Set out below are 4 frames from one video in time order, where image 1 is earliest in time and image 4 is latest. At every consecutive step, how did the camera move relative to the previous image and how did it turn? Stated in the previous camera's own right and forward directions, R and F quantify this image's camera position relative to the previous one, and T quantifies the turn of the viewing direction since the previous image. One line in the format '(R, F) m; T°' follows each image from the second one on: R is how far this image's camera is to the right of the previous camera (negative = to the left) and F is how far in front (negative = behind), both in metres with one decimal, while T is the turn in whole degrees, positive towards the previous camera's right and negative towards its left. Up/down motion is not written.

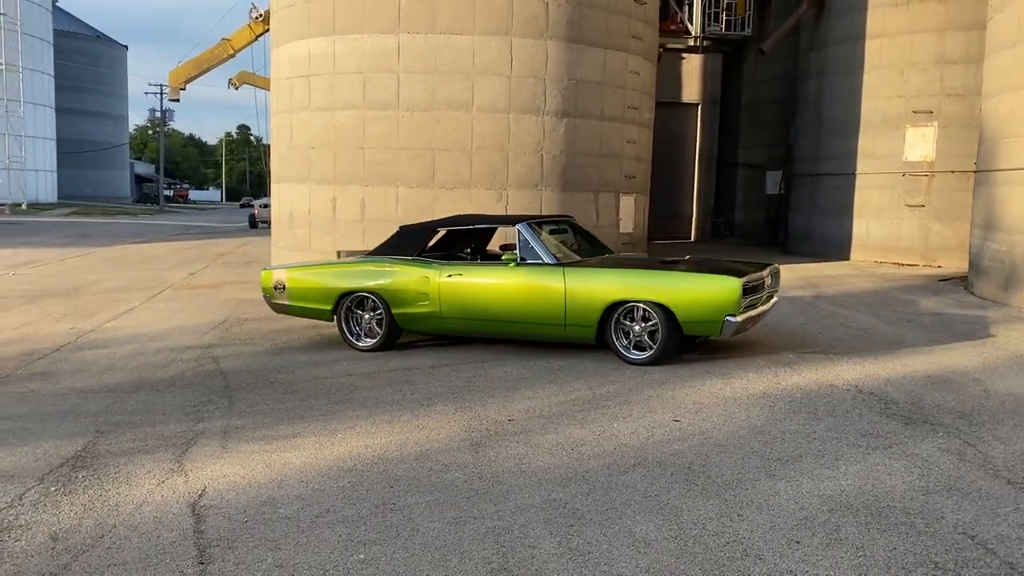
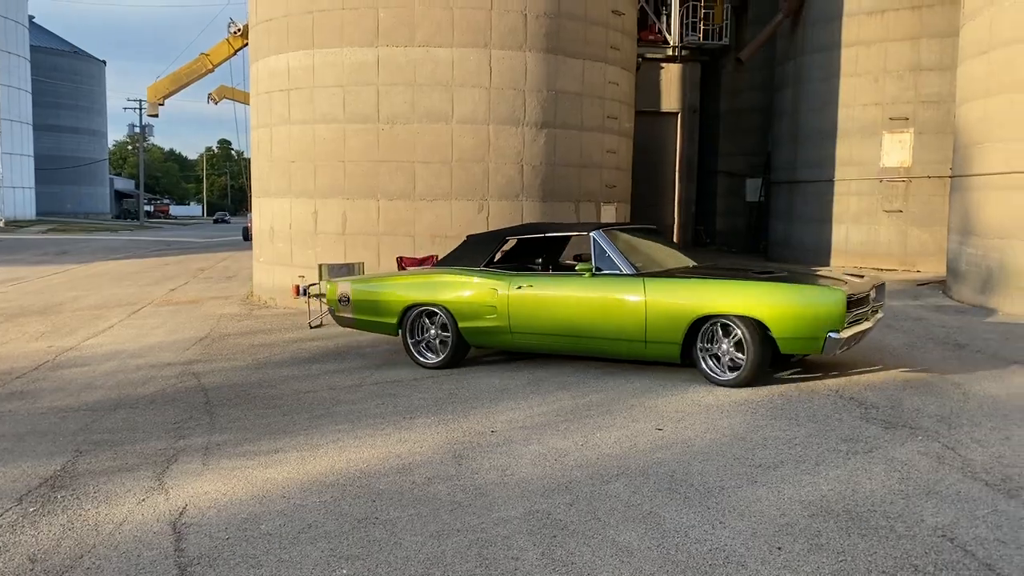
(0.0, 0.0) m; +1°
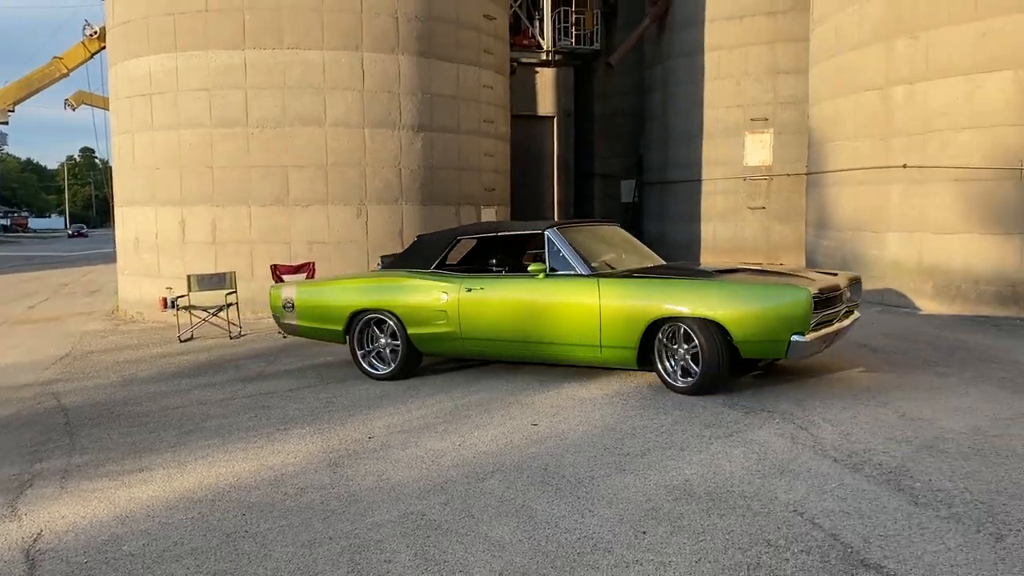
(+0.1, 0.0) m; +7°
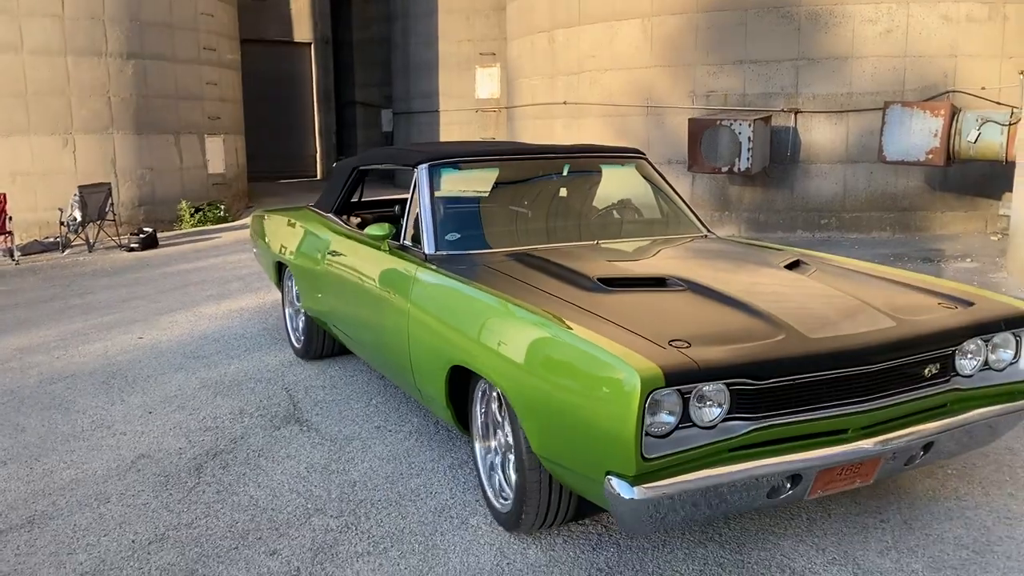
(+1.4, -1.0) m; +12°
